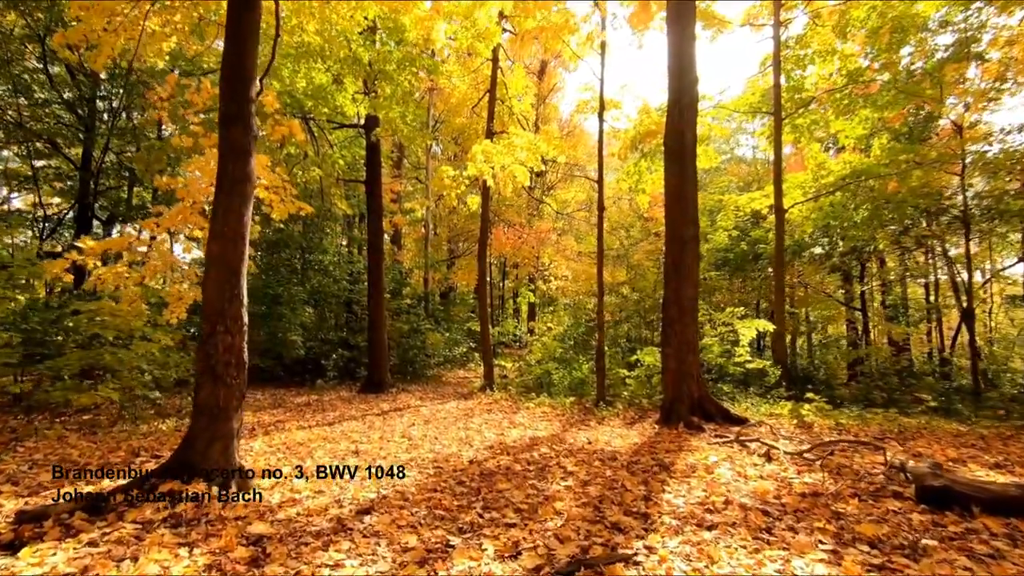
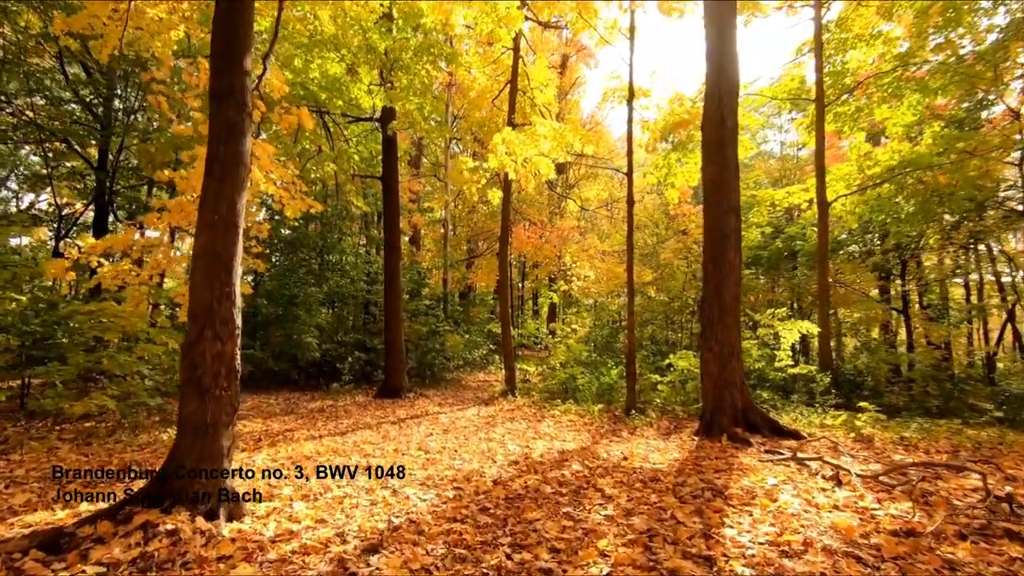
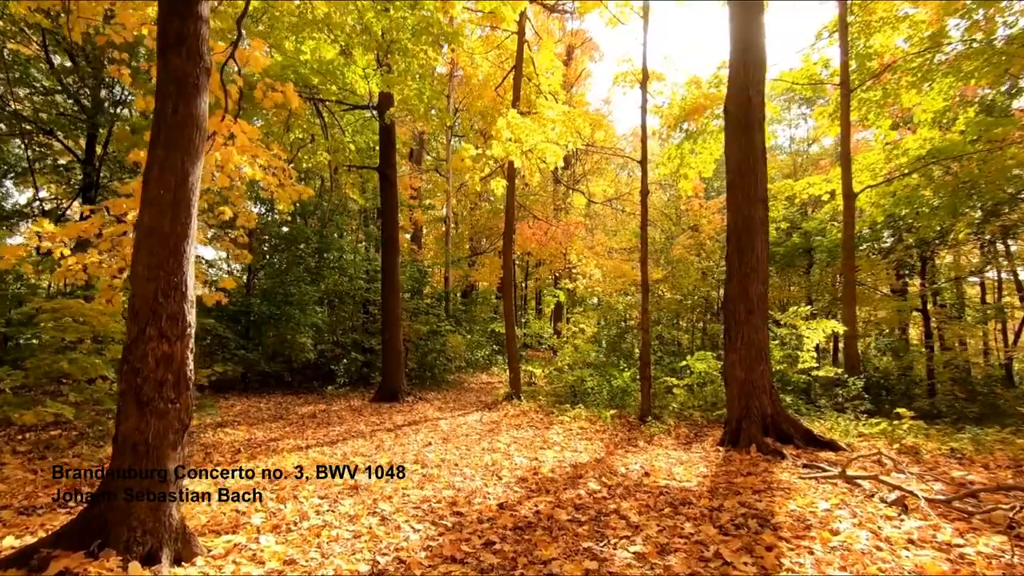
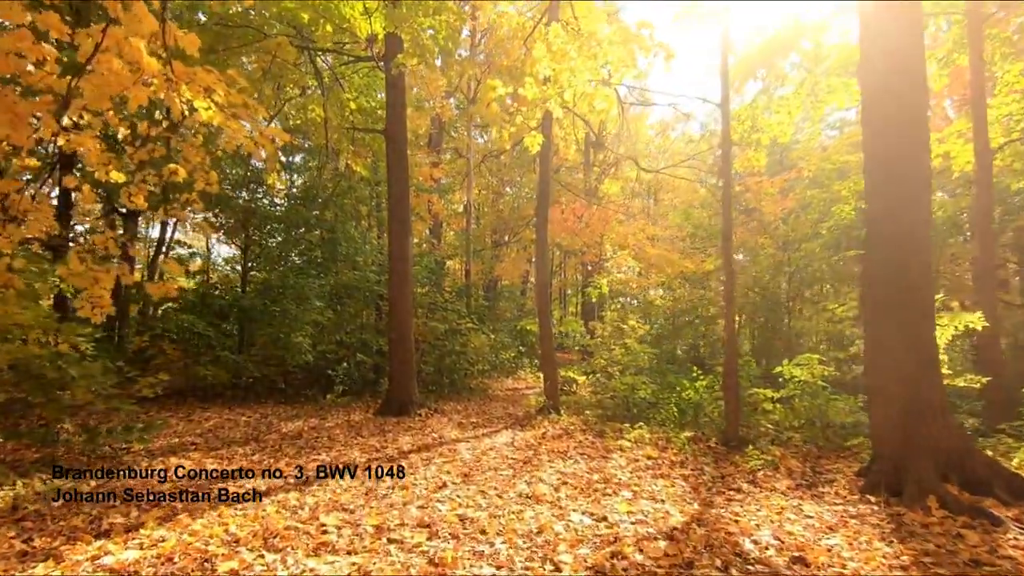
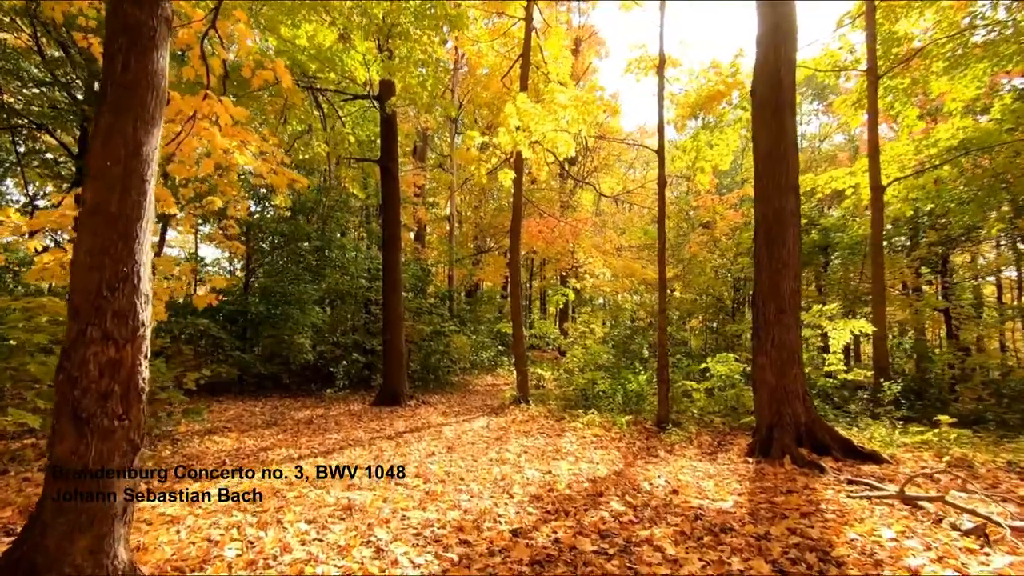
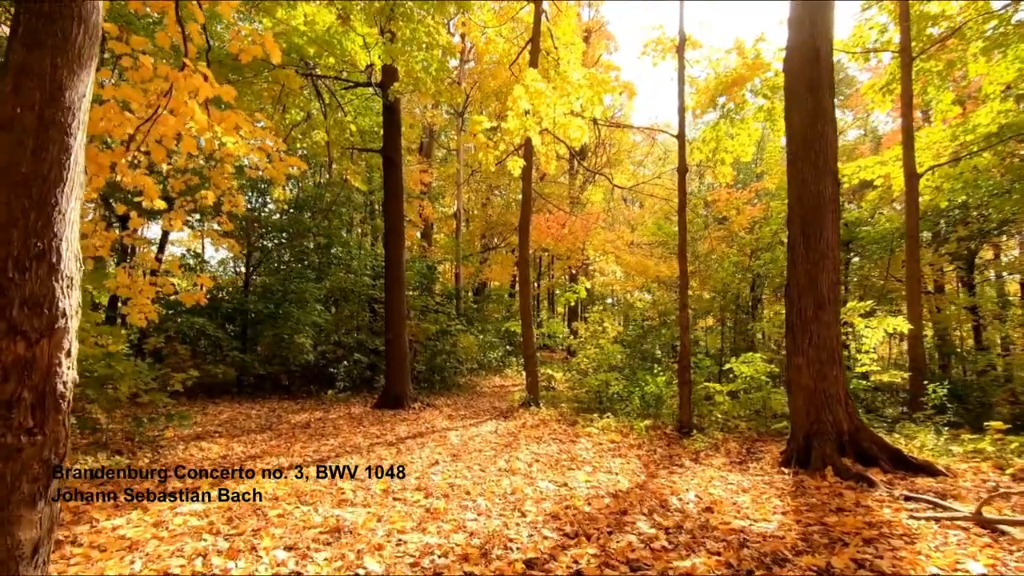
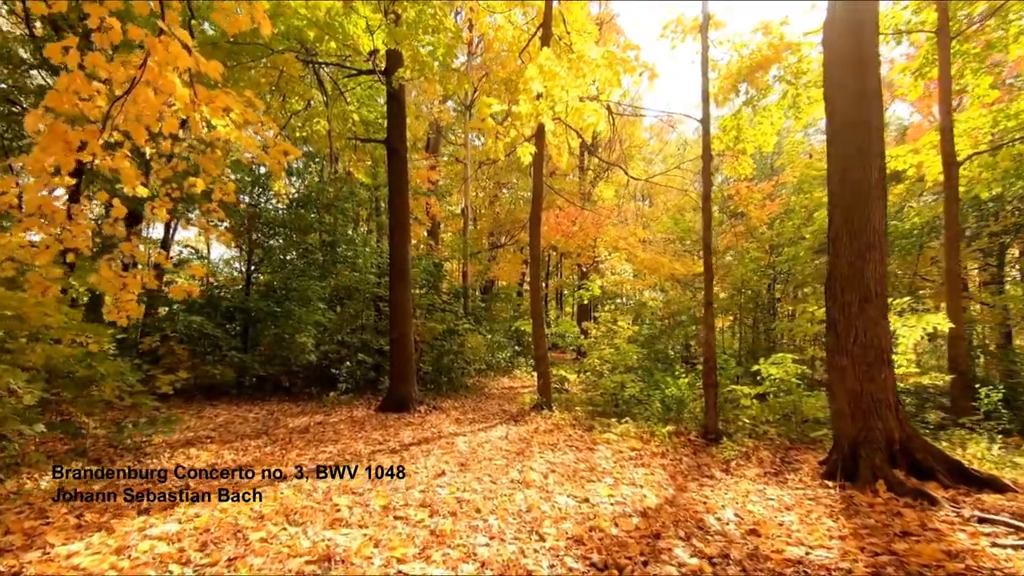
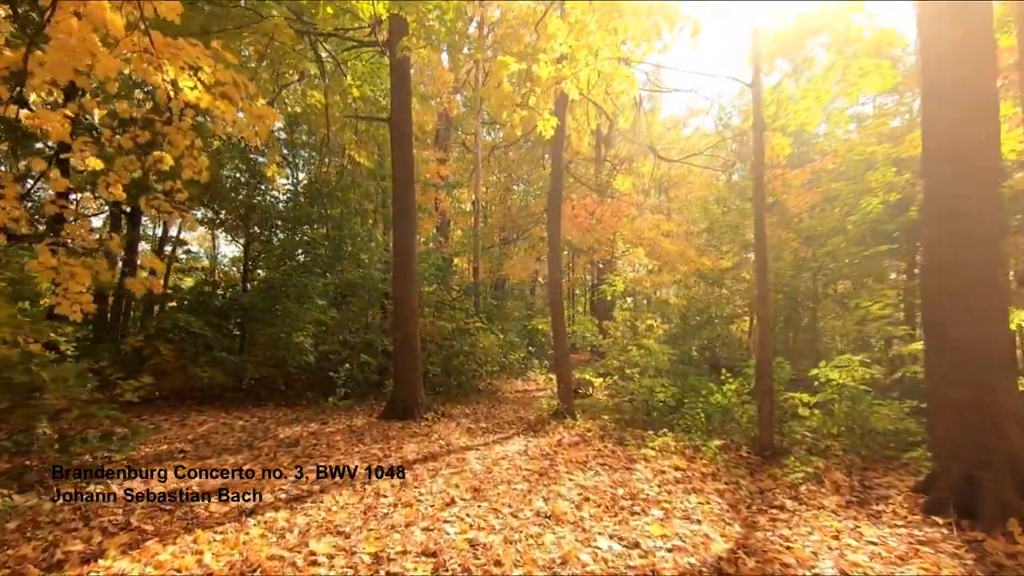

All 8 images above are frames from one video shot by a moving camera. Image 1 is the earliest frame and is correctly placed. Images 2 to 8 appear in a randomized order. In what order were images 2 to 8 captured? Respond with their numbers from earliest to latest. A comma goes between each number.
2, 3, 5, 6, 7, 4, 8
